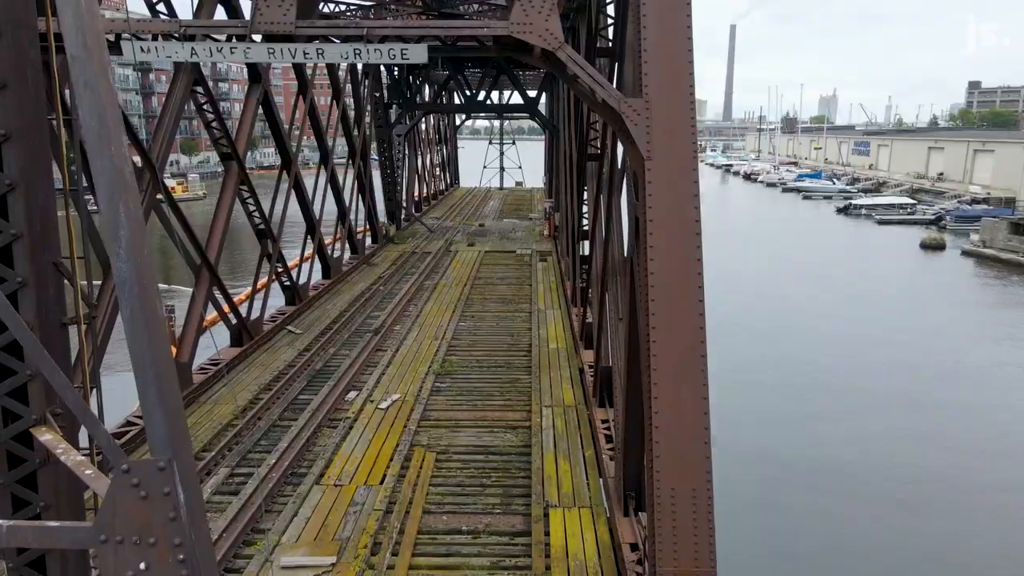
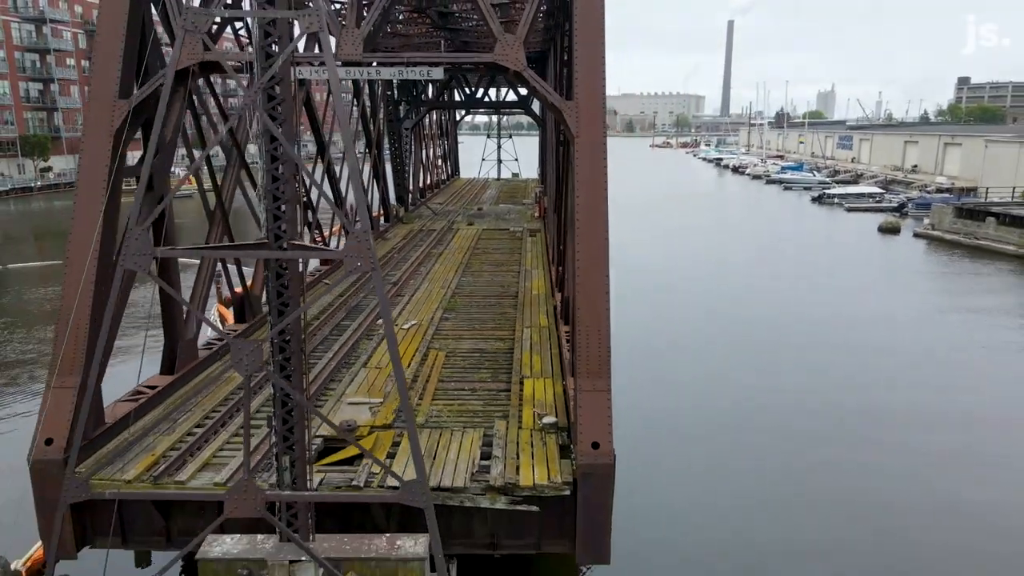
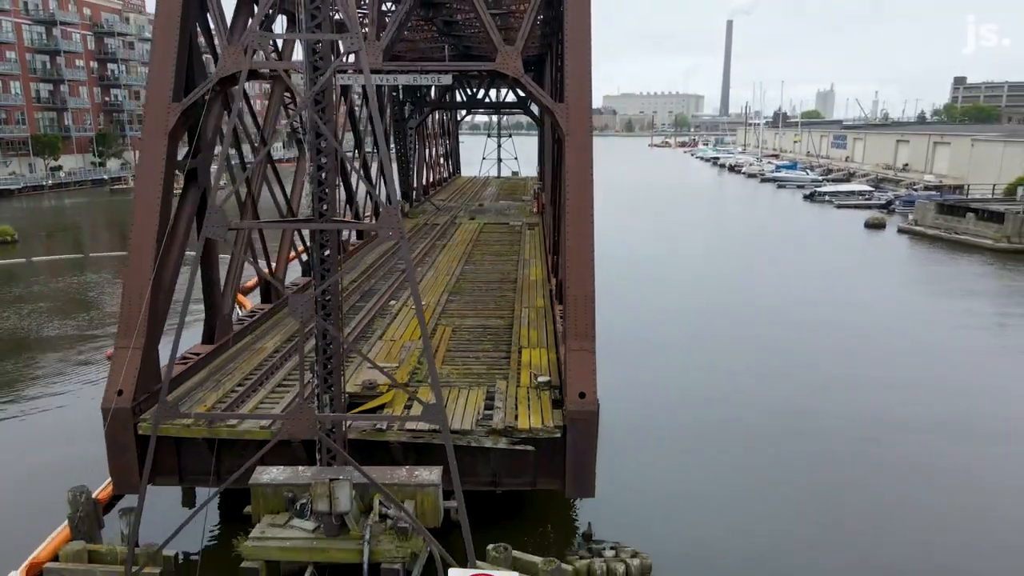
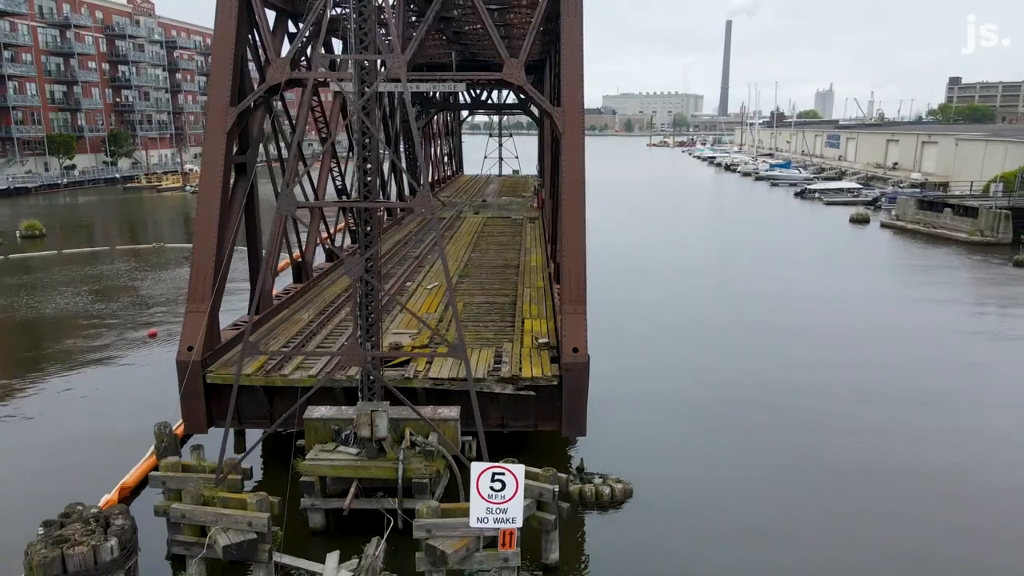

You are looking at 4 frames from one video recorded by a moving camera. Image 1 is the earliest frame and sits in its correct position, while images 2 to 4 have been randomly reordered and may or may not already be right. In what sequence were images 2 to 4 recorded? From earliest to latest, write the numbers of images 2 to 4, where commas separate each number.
2, 3, 4
